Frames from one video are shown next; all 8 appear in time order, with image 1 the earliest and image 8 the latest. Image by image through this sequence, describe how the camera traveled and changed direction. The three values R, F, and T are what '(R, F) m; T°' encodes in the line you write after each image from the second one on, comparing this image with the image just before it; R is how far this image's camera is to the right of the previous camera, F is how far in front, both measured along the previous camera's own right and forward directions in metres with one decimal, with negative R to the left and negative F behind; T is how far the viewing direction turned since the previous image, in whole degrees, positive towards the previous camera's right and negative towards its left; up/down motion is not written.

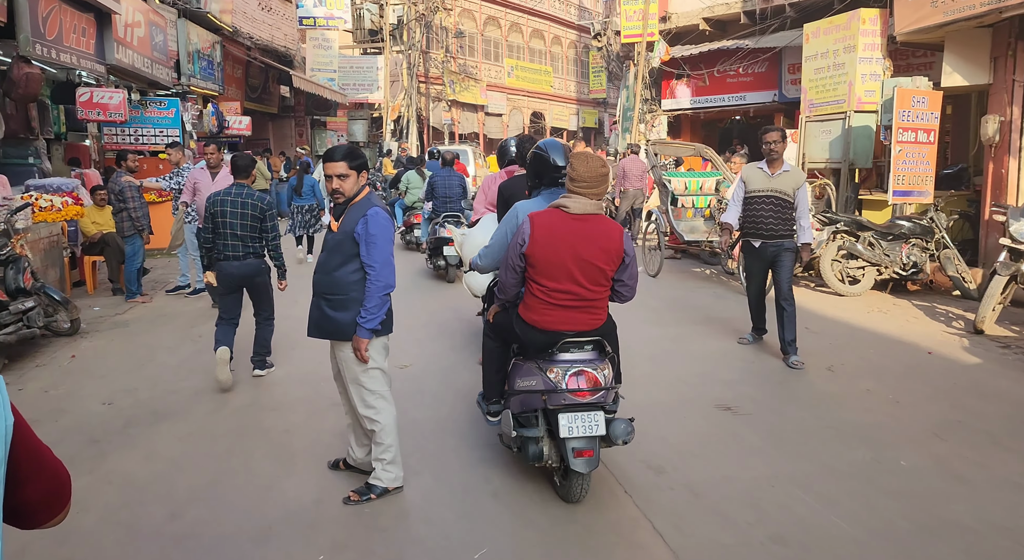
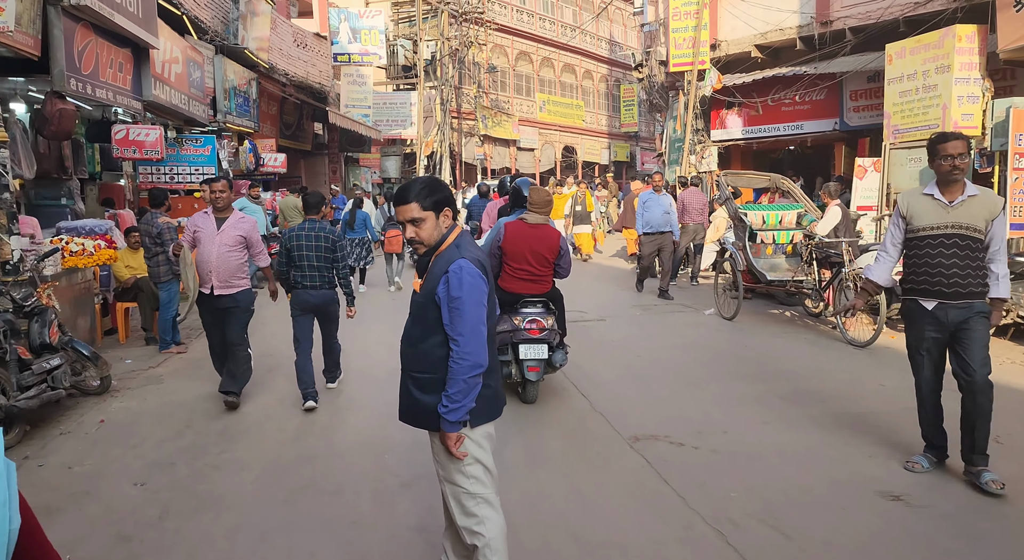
(-0.5, +0.7) m; -2°
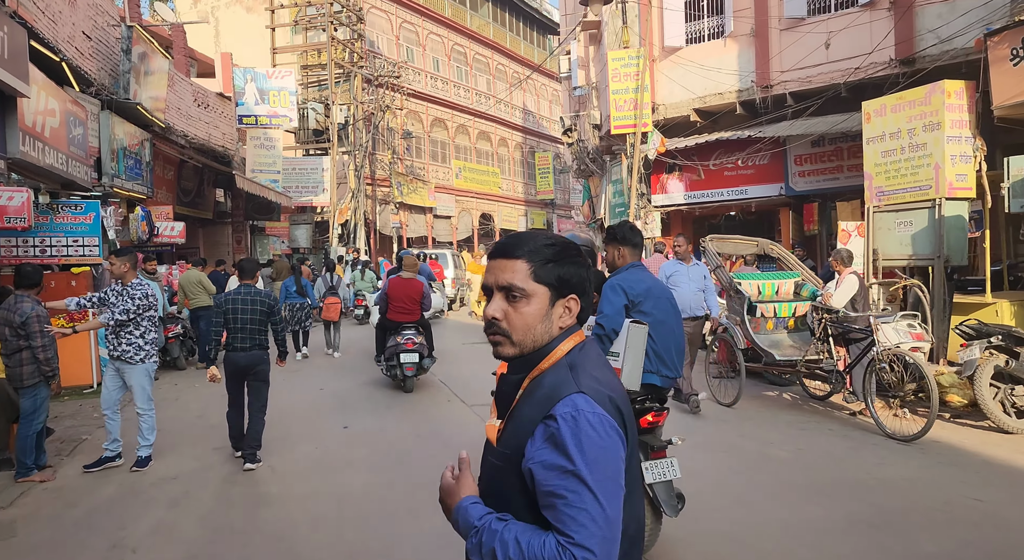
(-0.6, +1.3) m; +8°
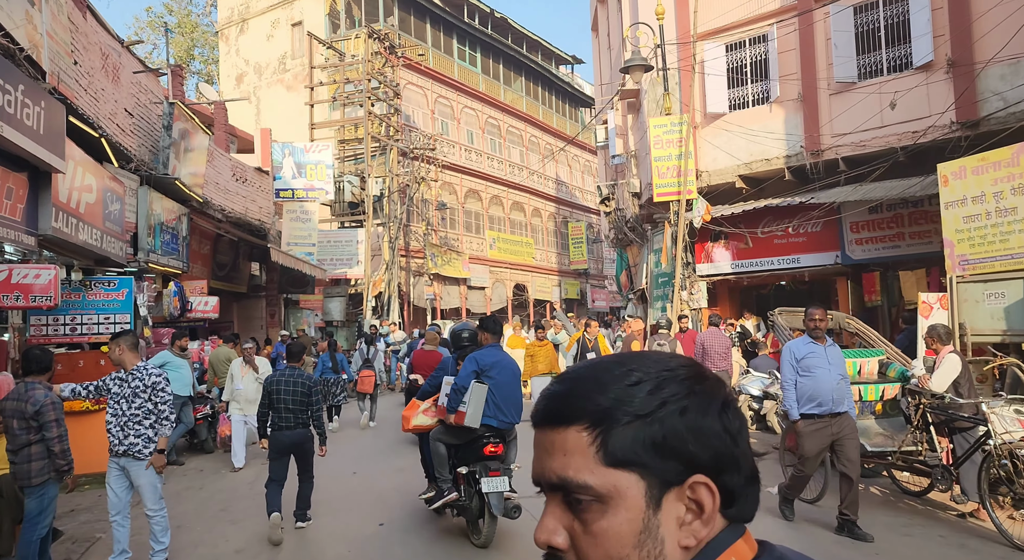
(-0.2, +0.5) m; -3°
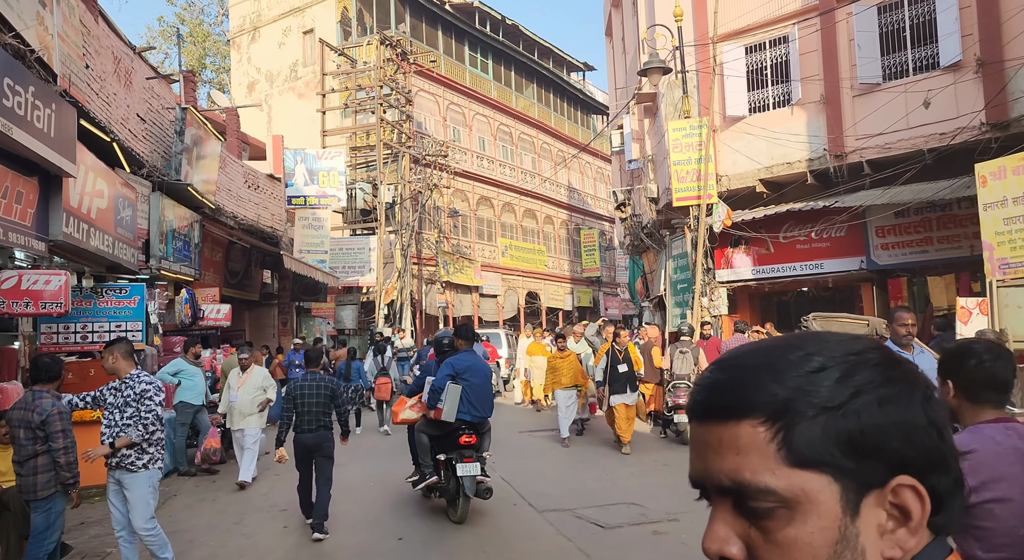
(-0.1, +0.2) m; -1°
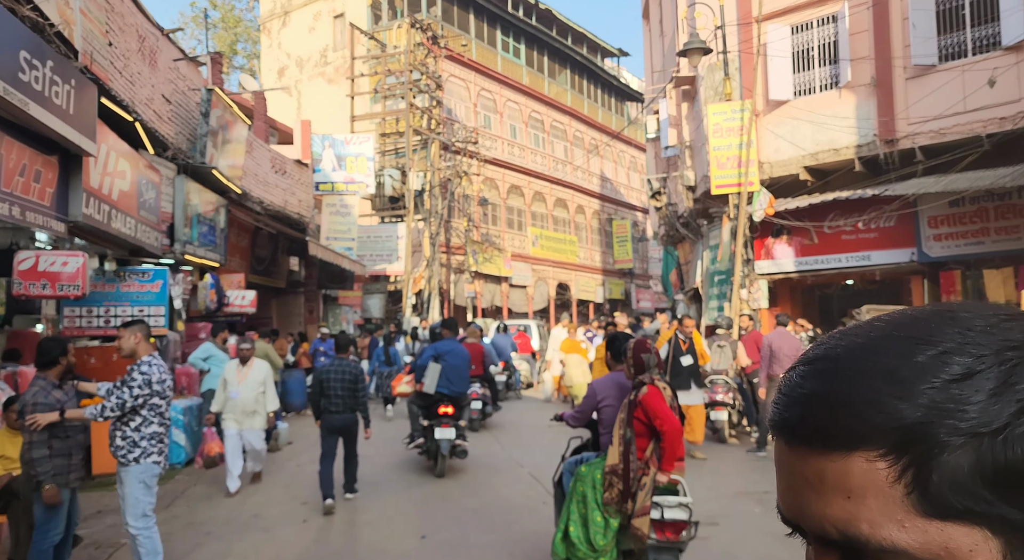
(0.0, +0.4) m; -2°
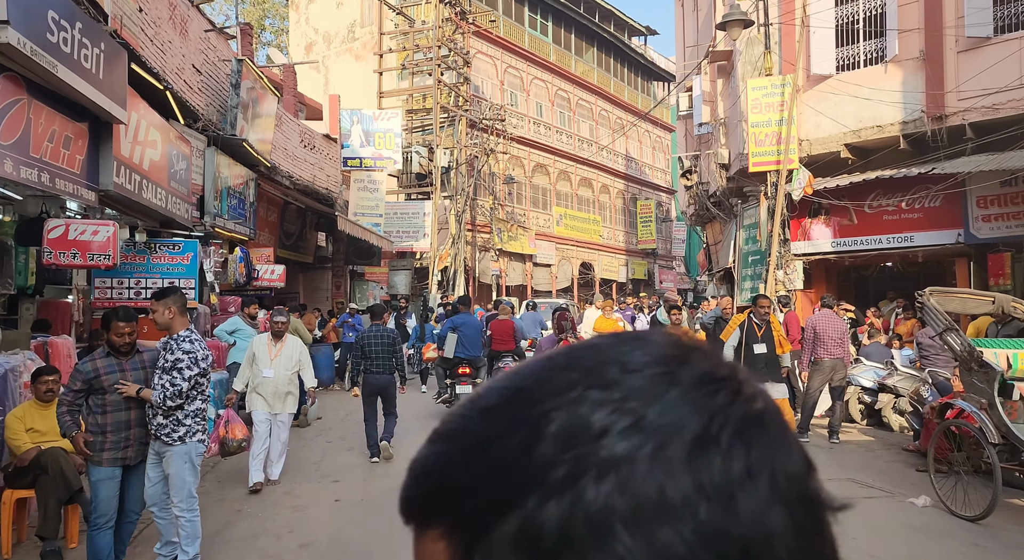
(-0.1, +0.2) m; -2°
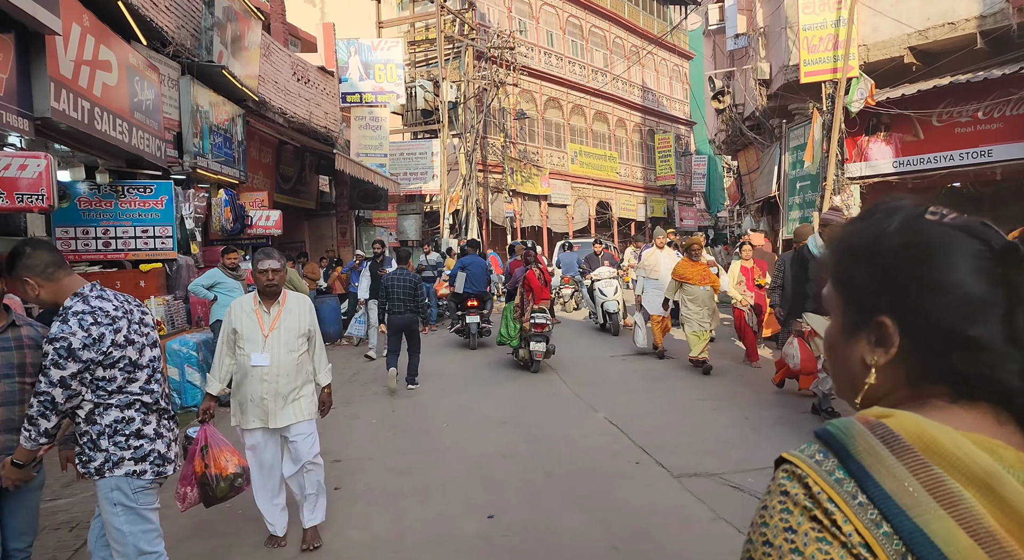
(-0.2, +1.2) m; -1°
